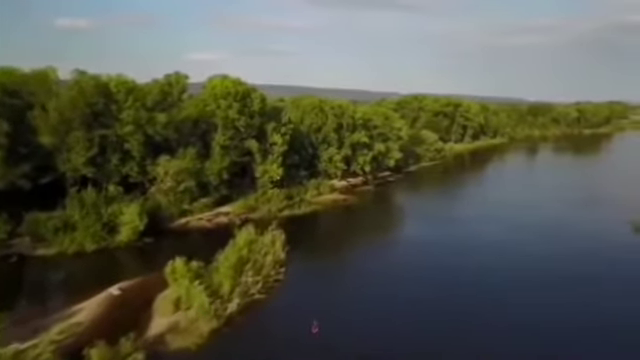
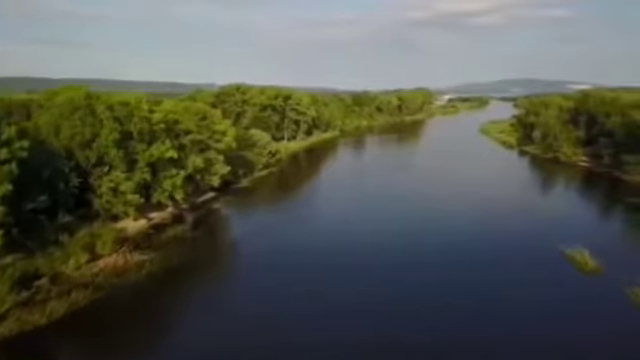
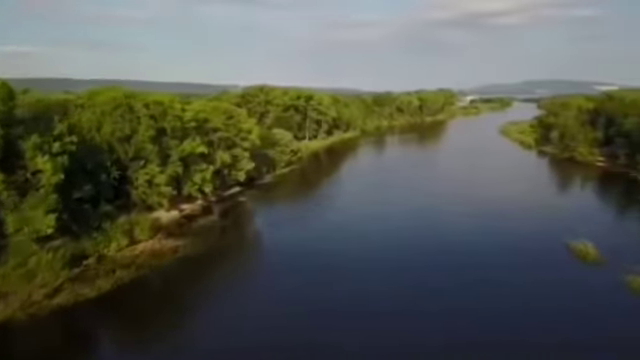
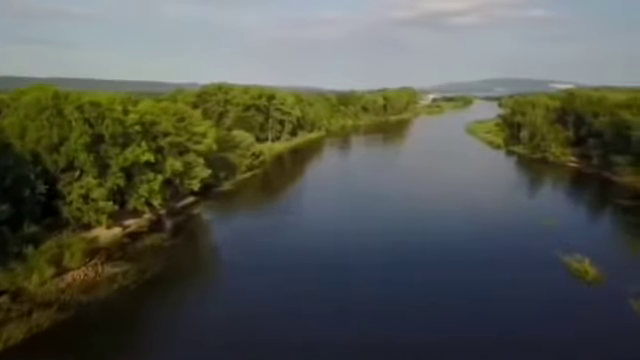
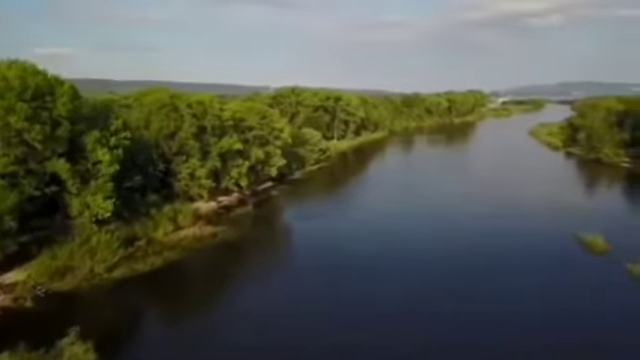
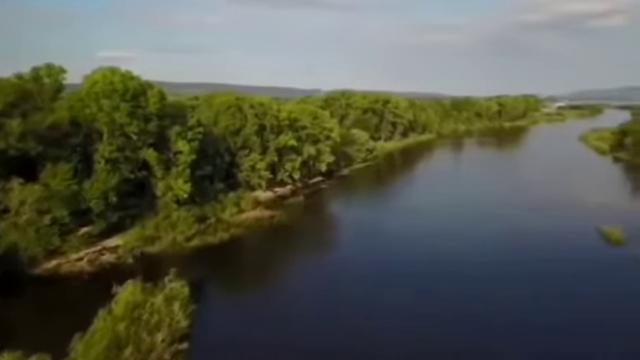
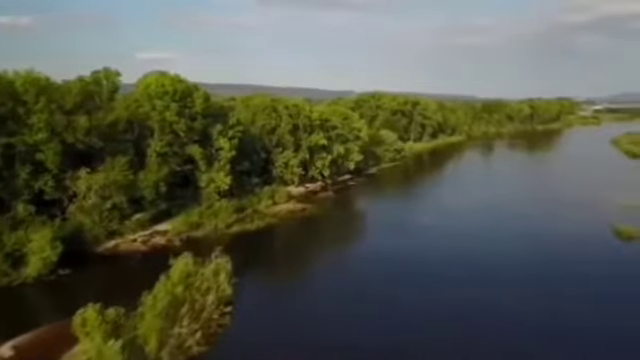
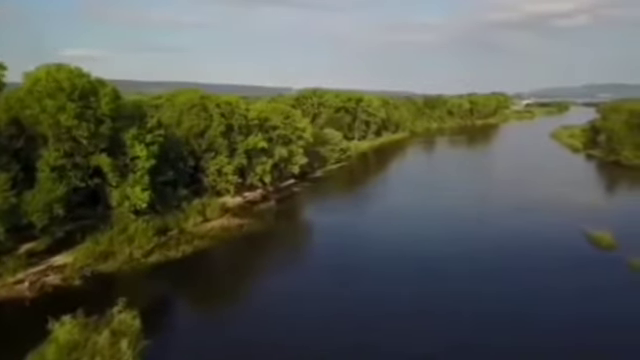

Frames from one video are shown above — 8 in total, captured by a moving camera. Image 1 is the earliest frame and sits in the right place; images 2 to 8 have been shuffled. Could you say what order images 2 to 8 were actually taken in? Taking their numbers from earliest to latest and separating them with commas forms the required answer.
7, 6, 8, 5, 3, 2, 4
